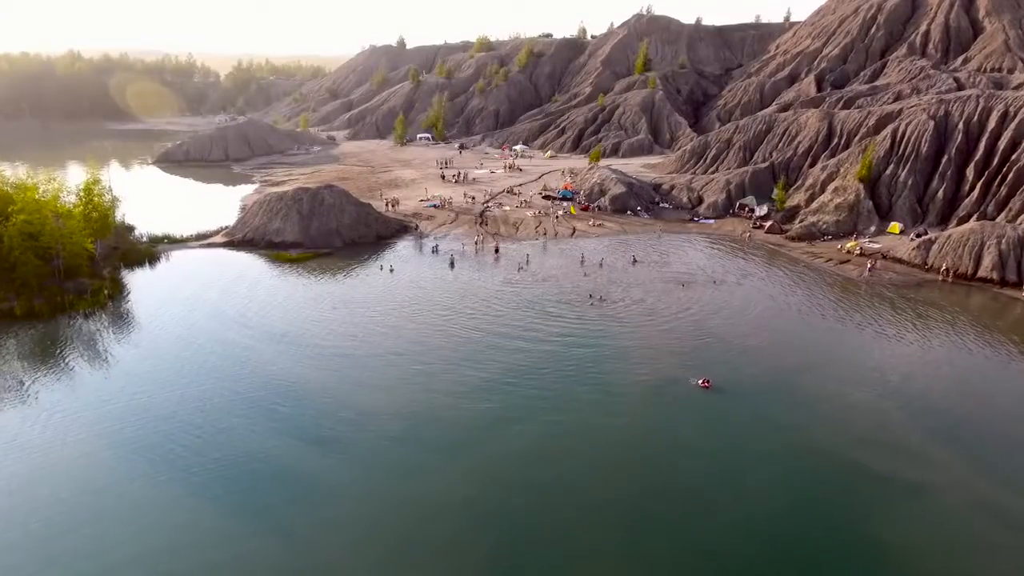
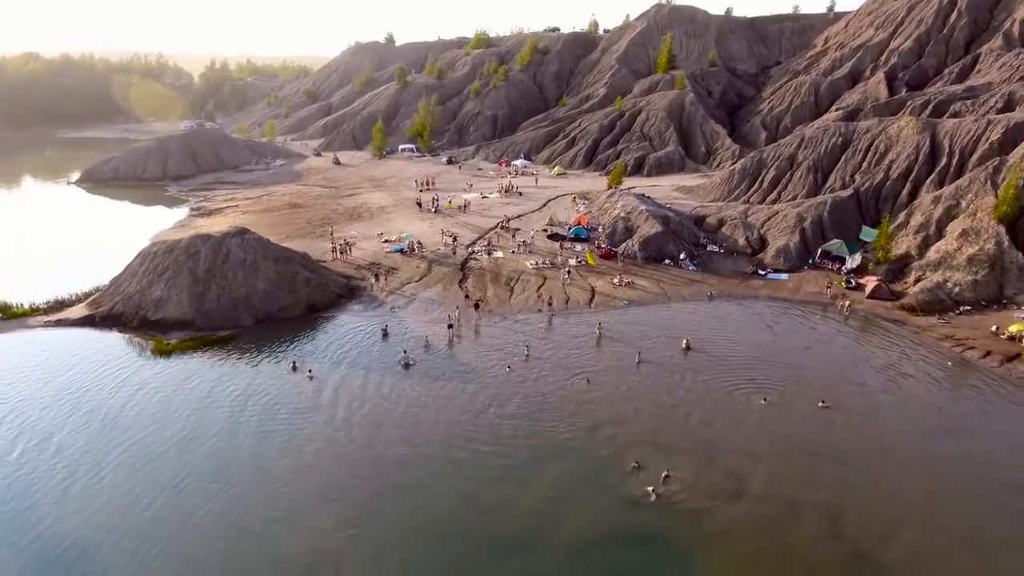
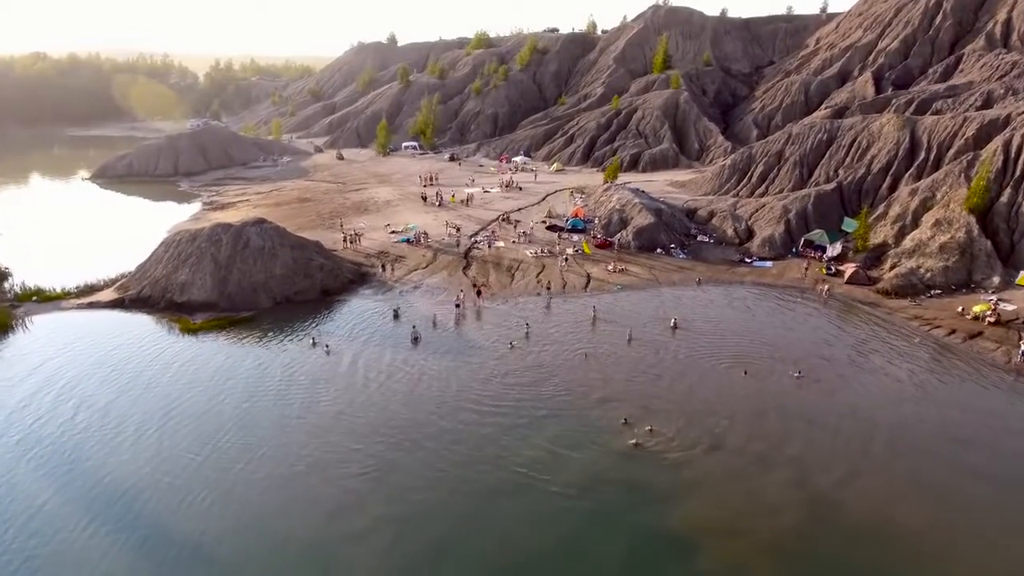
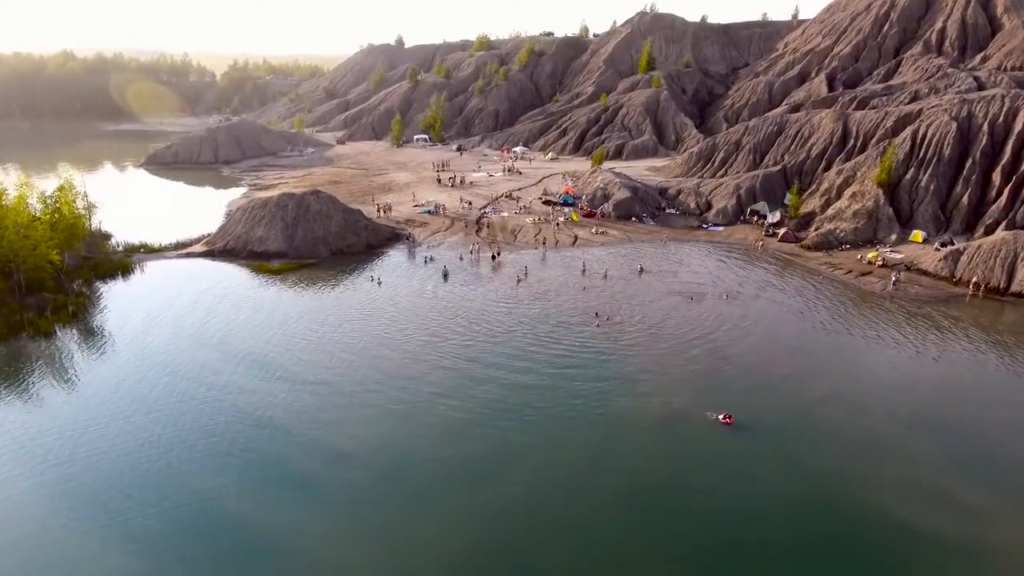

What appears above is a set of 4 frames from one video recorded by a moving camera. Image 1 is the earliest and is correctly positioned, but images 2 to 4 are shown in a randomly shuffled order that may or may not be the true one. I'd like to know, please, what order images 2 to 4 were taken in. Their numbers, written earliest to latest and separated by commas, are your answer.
4, 3, 2
